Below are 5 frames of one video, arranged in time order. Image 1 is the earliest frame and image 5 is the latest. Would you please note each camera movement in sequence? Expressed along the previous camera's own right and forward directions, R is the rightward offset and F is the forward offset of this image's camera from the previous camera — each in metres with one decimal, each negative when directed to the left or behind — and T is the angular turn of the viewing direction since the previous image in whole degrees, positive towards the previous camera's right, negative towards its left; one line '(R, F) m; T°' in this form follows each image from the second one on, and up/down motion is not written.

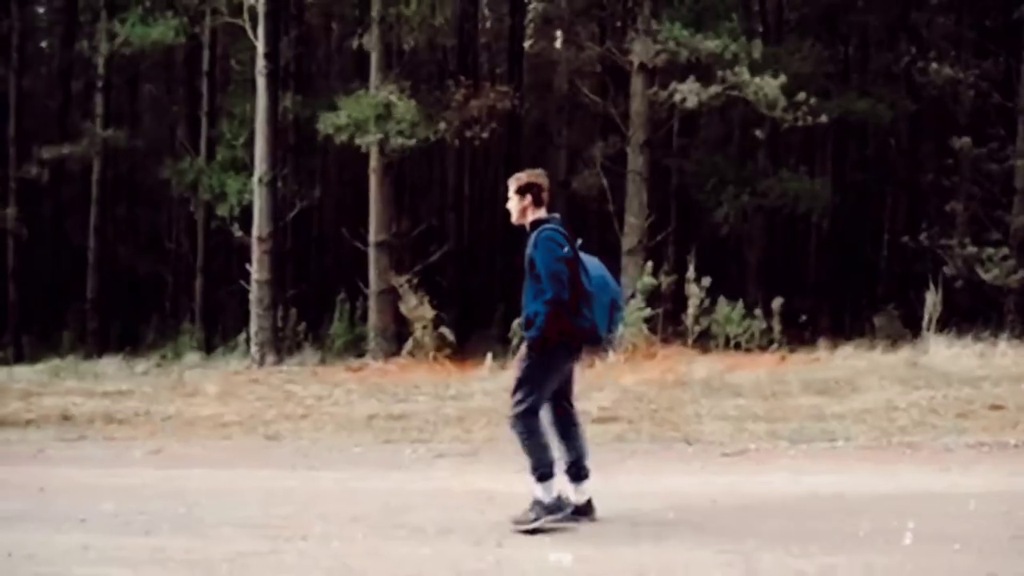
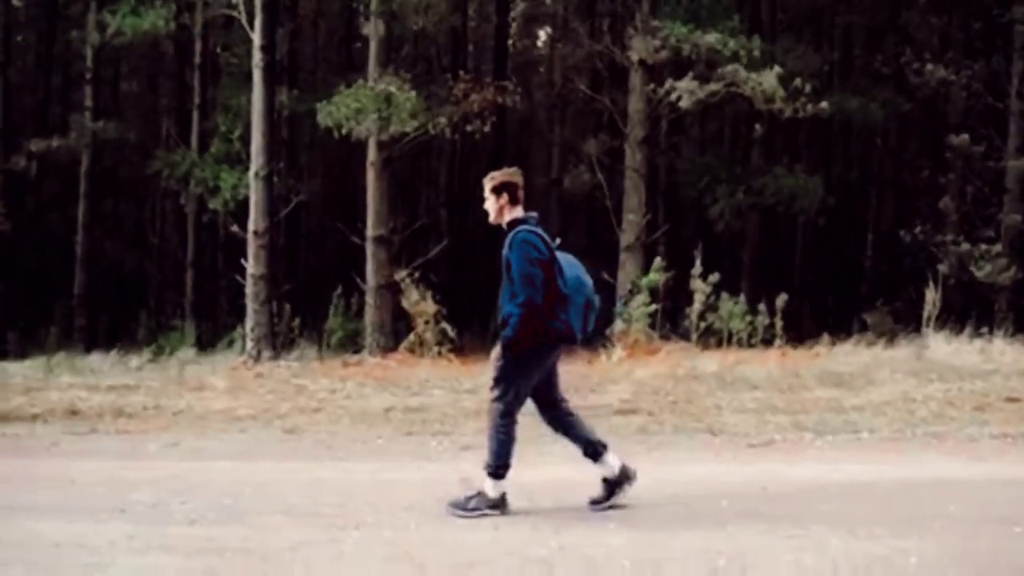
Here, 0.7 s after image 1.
(-0.6, 0.0) m; +2°
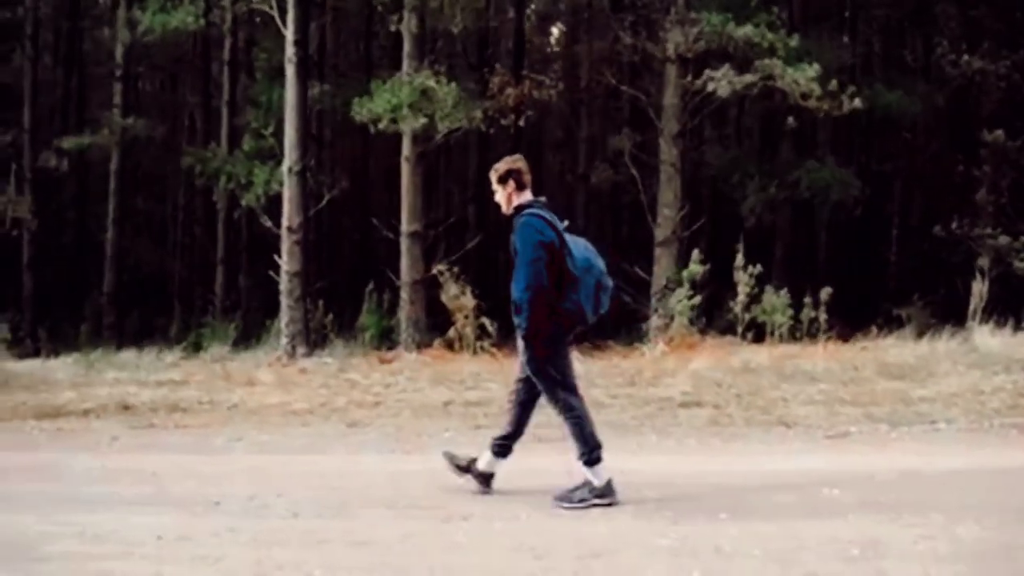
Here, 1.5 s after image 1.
(-0.7, +0.1) m; 0°
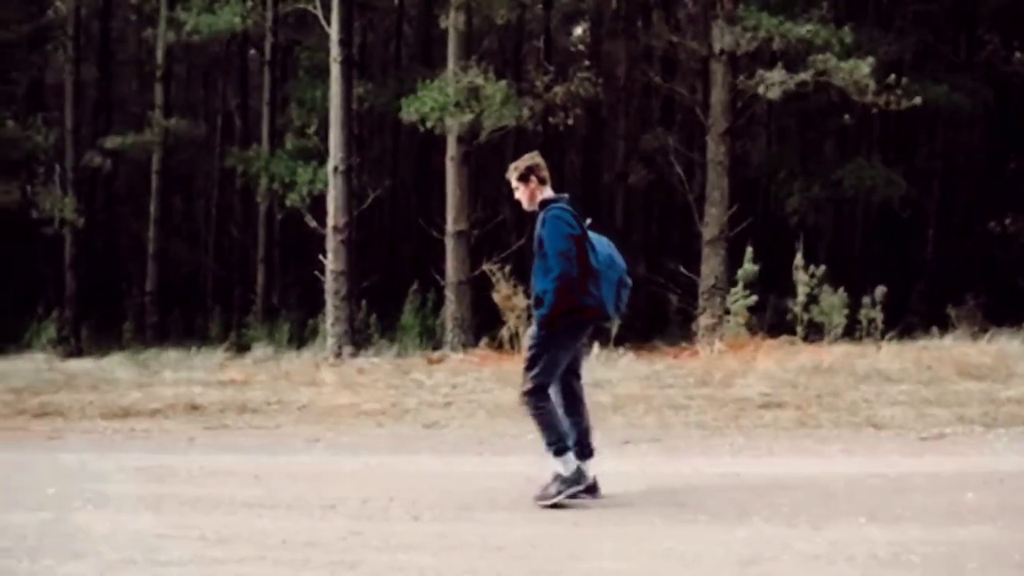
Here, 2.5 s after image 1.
(-0.8, +0.1) m; -1°
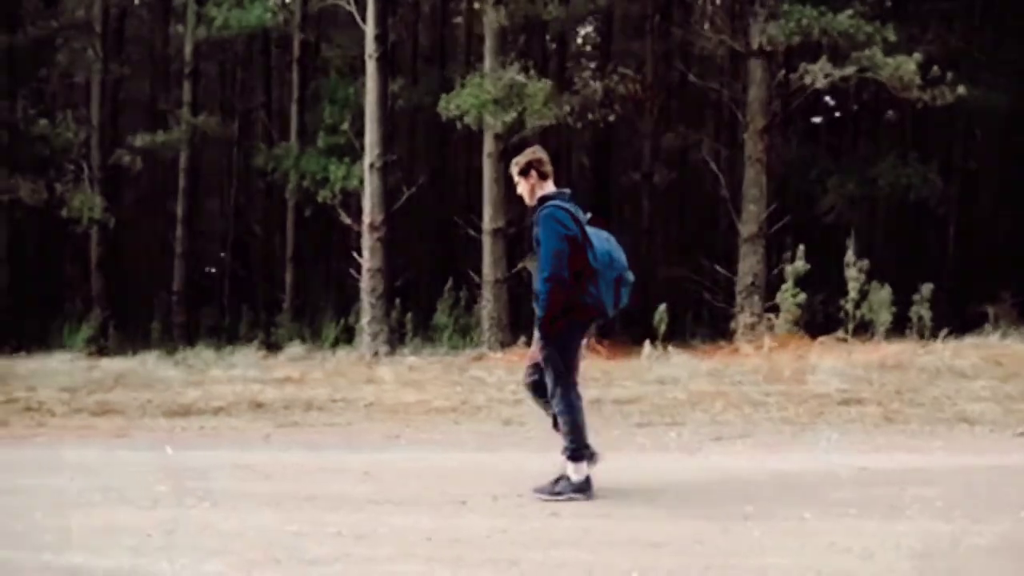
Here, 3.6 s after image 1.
(-0.9, +0.1) m; 0°
